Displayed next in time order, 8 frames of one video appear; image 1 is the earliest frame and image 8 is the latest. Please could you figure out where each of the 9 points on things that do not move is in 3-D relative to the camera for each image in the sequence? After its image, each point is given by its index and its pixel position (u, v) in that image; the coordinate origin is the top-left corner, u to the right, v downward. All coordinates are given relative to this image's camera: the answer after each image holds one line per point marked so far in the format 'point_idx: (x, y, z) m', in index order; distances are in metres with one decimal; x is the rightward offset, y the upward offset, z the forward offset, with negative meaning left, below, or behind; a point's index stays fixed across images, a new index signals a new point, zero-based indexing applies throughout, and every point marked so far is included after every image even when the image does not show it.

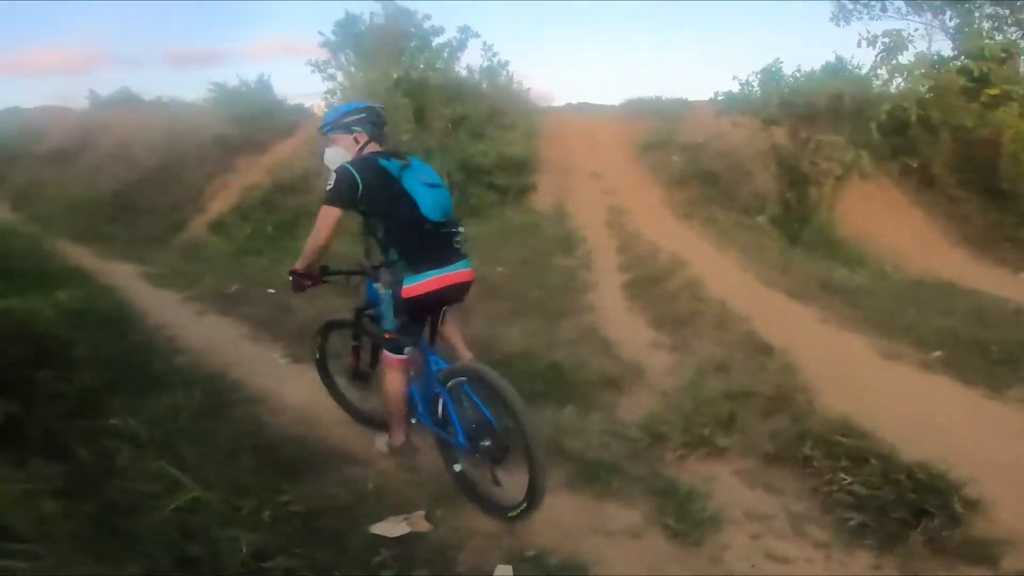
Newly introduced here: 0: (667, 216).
0: (+2.7, +1.6, +15.4) m
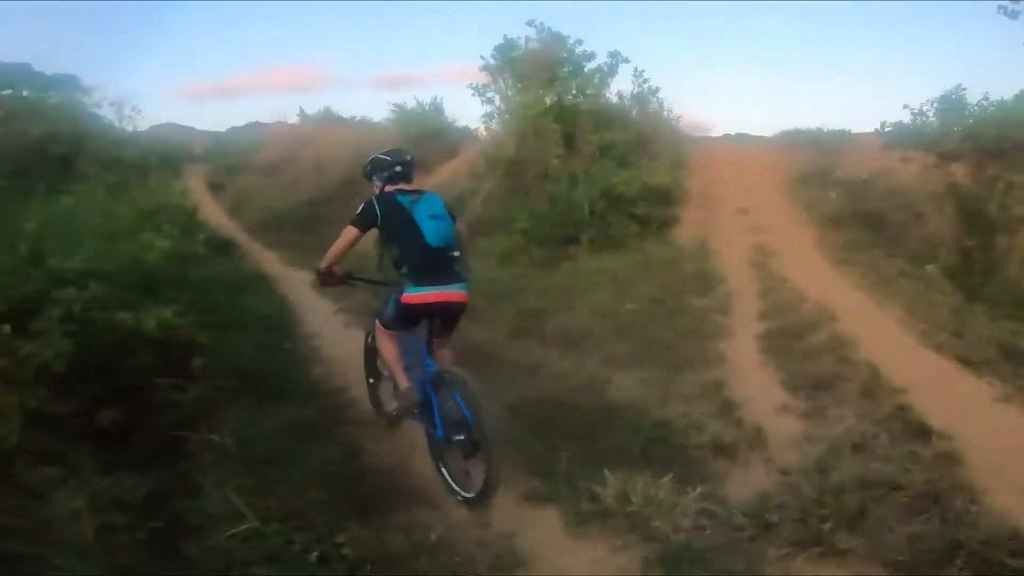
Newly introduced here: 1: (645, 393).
0: (+5.2, +0.7, +13.9) m
1: (+1.8, -1.4, +10.2) m
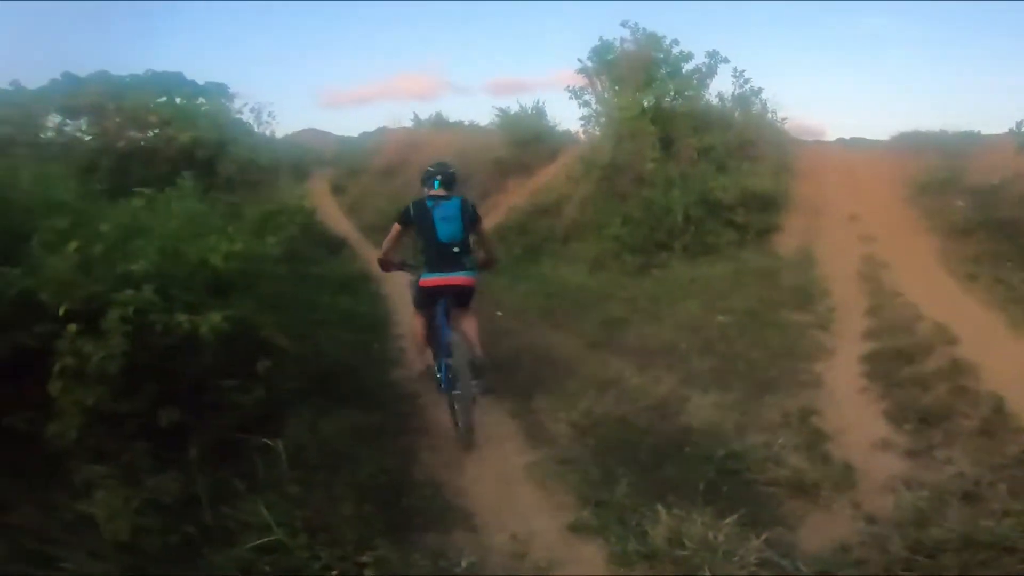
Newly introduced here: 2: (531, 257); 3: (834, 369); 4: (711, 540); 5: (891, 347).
0: (+6.6, +0.4, +12.4) m
1: (+2.5, -1.5, +9.3) m
2: (+0.4, +0.7, +14.0) m
3: (+4.3, -1.1, +10.4) m
4: (+1.7, -2.1, +6.6) m
5: (+5.1, -0.8, +10.5) m
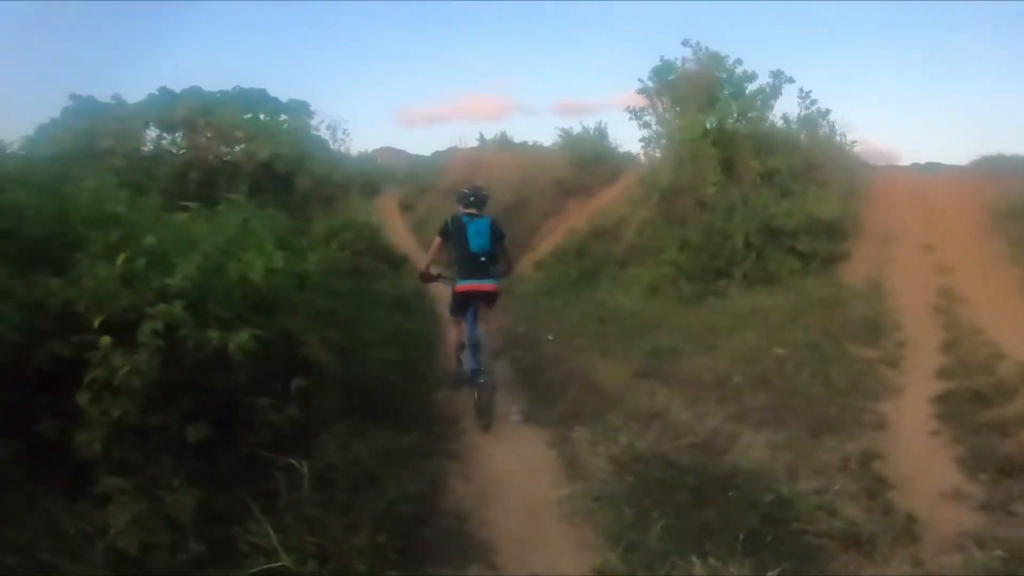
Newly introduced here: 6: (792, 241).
0: (+7.3, -0.2, +11.4) m
1: (+2.9, -1.9, +8.7) m
2: (+1.3, +0.3, +13.6) m
3: (+4.8, -1.5, +9.6) m
4: (+1.9, -2.3, +6.0) m
5: (+5.6, -1.3, +9.6) m
6: (+4.6, +0.8, +12.8) m
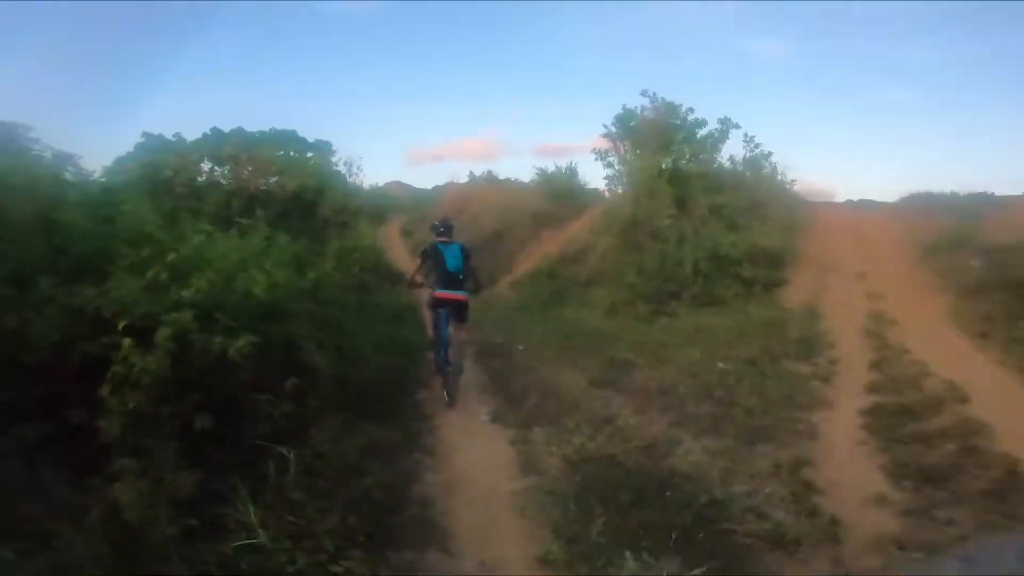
0: (+6.8, -0.5, +12.6) m
1: (+2.5, -2.1, +9.6) m
2: (+0.7, -0.2, +14.6) m
3: (+4.3, -1.8, +10.6) m
4: (+1.4, -2.4, +7.0) m
5: (+5.1, -1.5, +10.7) m
6: (+4.0, +0.4, +14.0) m
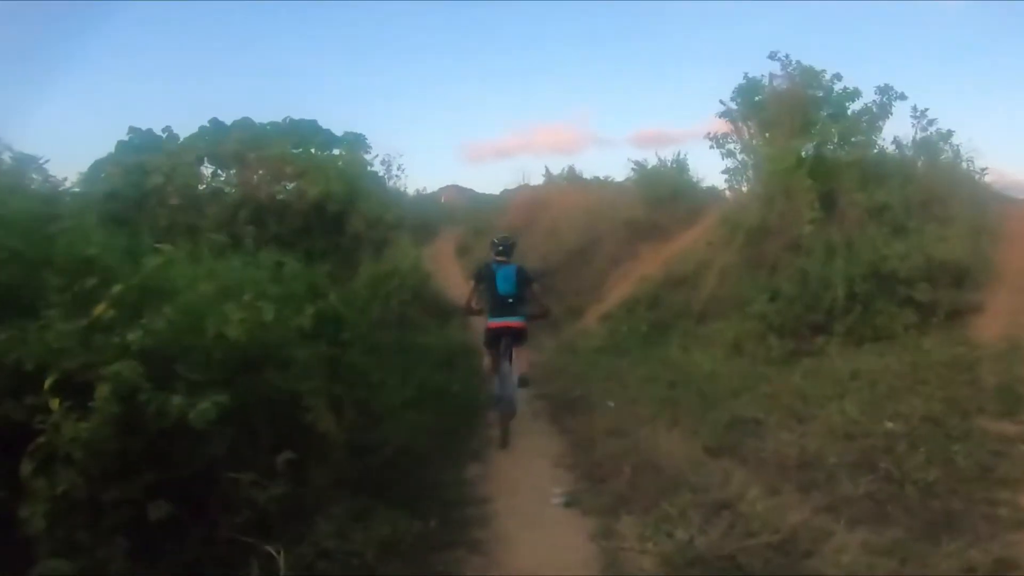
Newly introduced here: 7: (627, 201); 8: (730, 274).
0: (+7.9, -0.9, +8.9) m
1: (+3.1, -2.4, +6.7) m
2: (+2.2, -0.5, +11.8) m
3: (+5.1, -2.1, +7.4) m
4: (+1.7, -2.7, +4.2) m
5: (+5.9, -1.9, +7.3) m
6: (+5.4, 0.0, +10.7) m
7: (+2.4, +1.8, +15.9) m
8: (+3.4, +0.2, +12.2) m
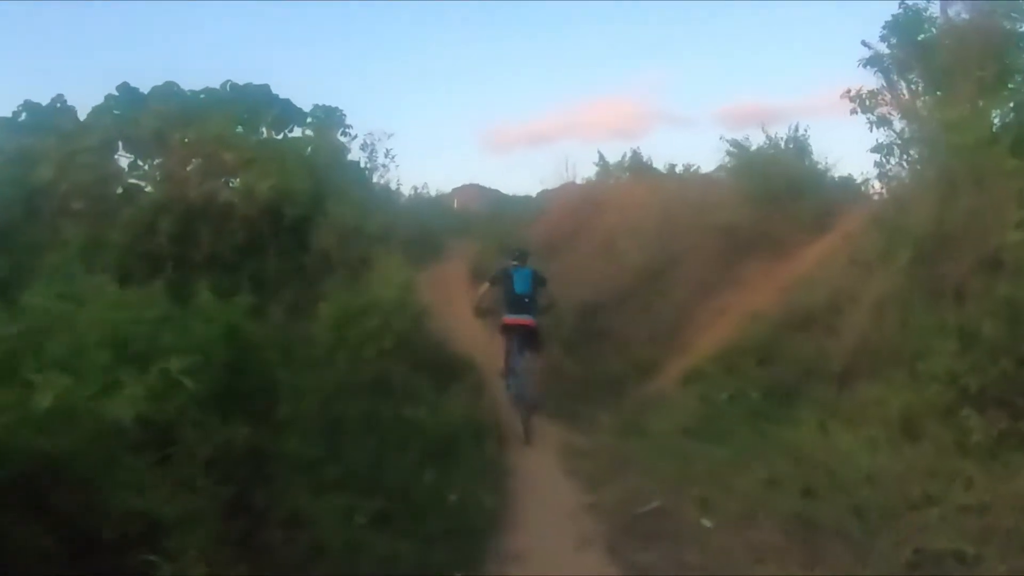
0: (+8.1, -1.1, +4.6) m
1: (+3.2, -2.7, +2.8) m
2: (+2.7, -0.9, +8.1) m
3: (+5.2, -2.4, +3.3) m
4: (+1.5, -2.9, +0.4) m
5: (+6.0, -2.1, +3.2) m
6: (+5.7, -0.3, +6.7) m
7: (+3.3, +1.3, +12.2) m
8: (+3.9, -0.2, +8.3) m
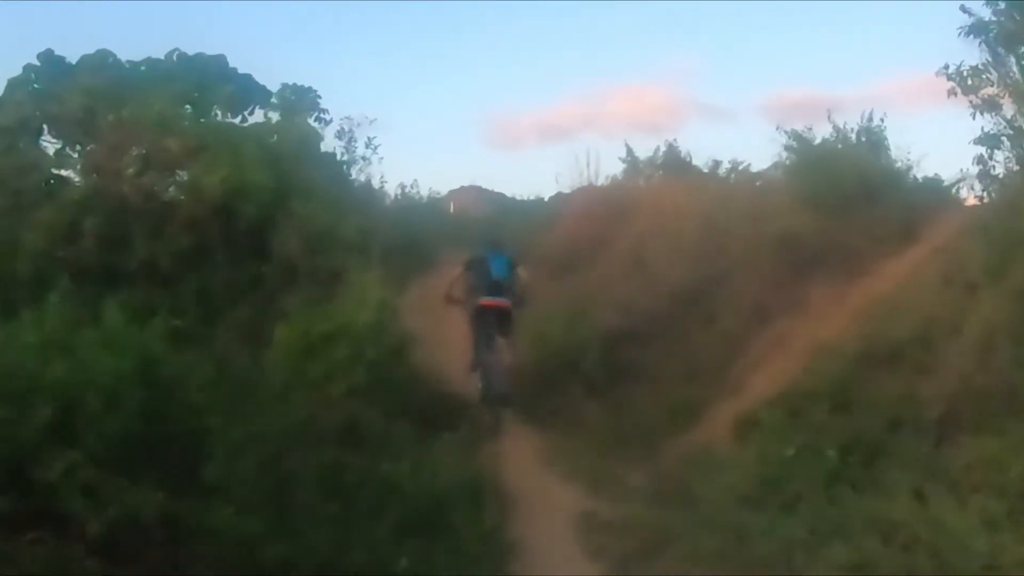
0: (+8.1, -1.3, +3.0) m
1: (+3.1, -2.8, +1.3) m
2: (+2.7, -1.1, +6.6) m
3: (+5.2, -2.5, +1.8) m
4: (+1.4, -2.9, -1.1) m
5: (+6.0, -2.3, +1.6) m
6: (+5.8, -0.5, +5.2) m
7: (+3.4, +1.0, +10.7) m
8: (+4.0, -0.5, +6.8) m
